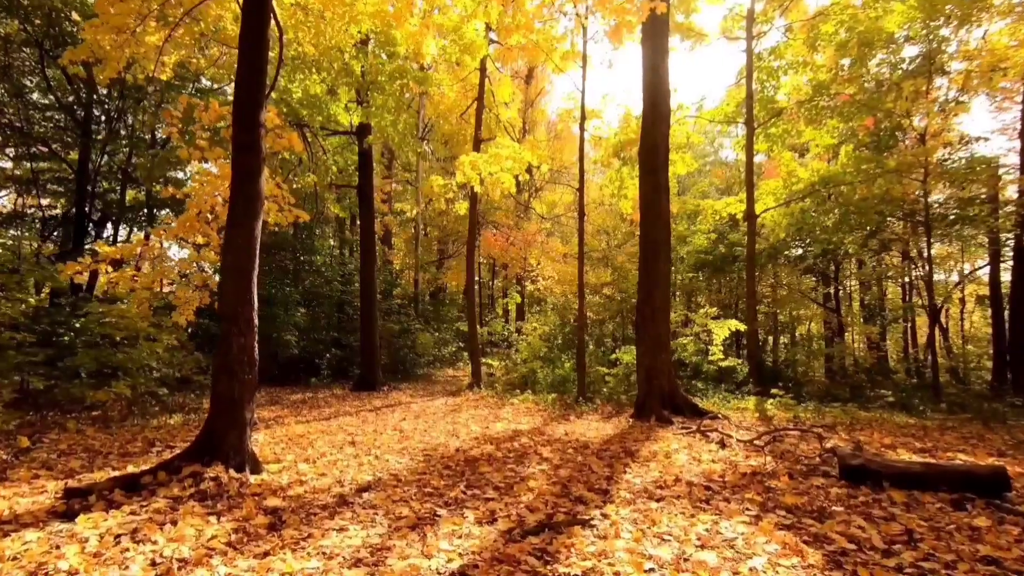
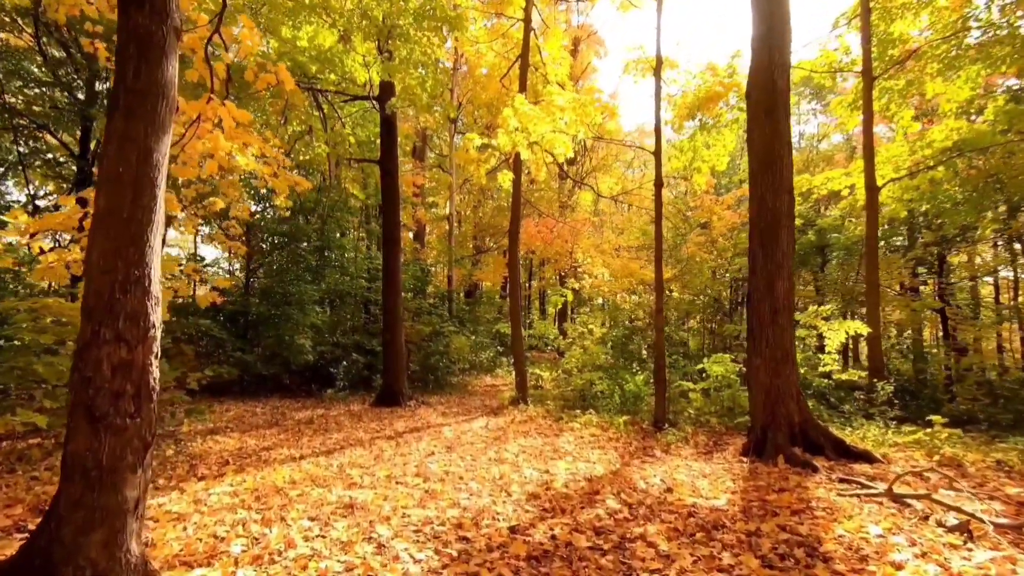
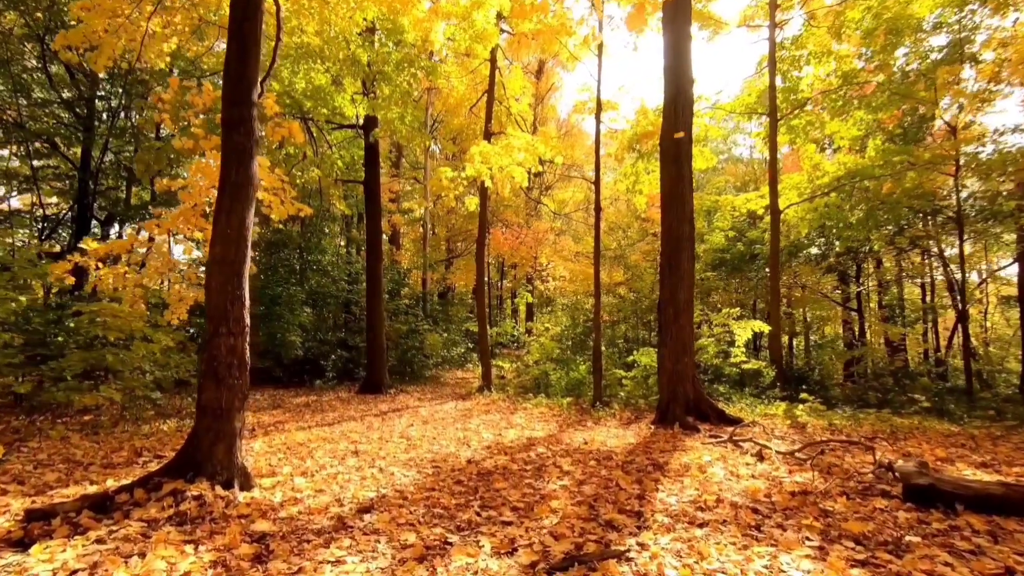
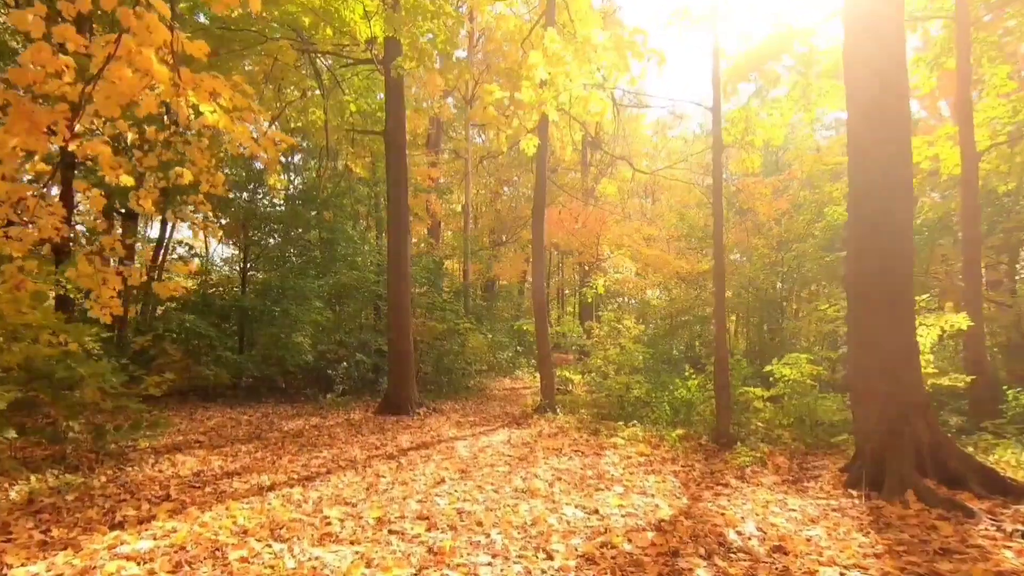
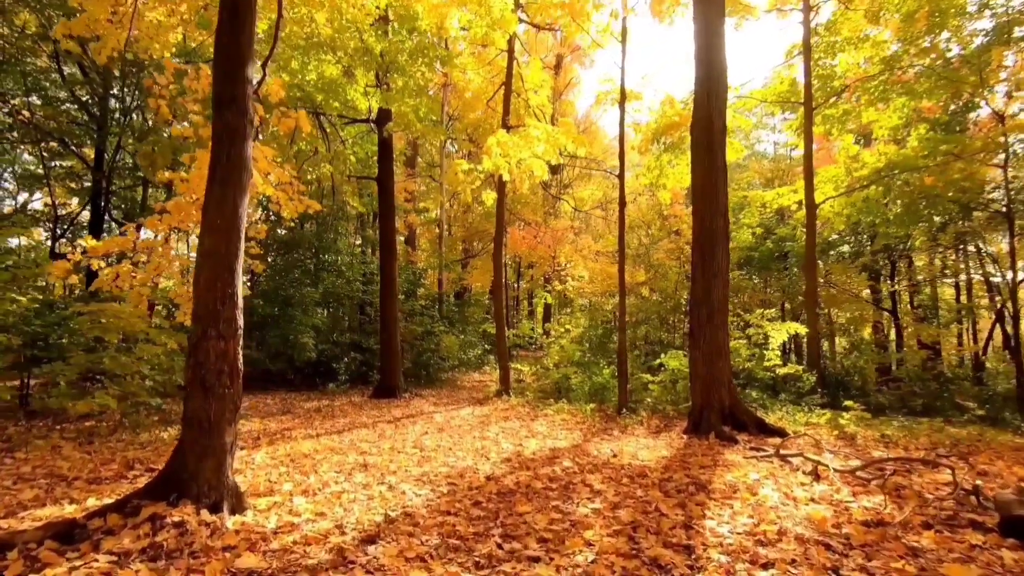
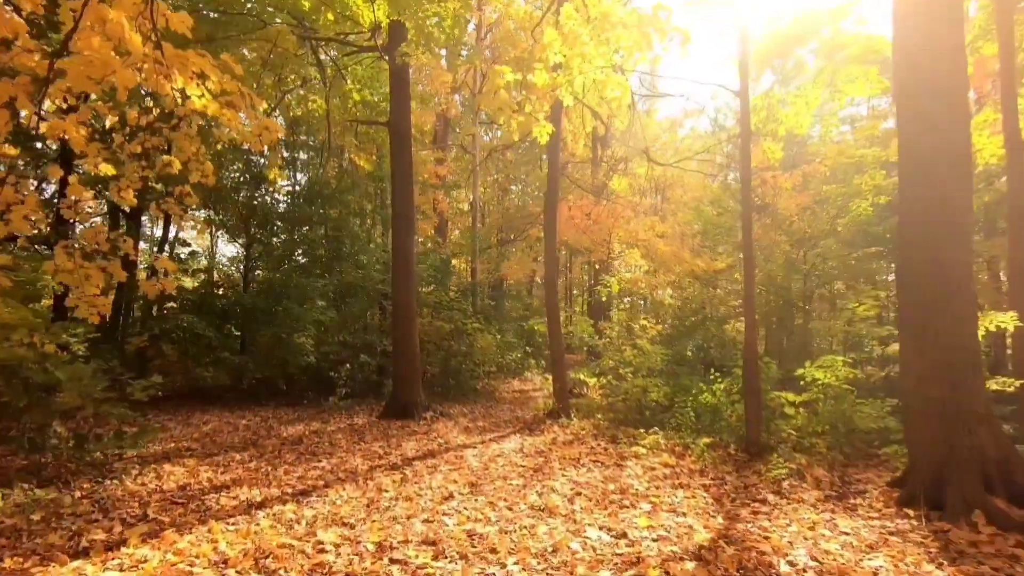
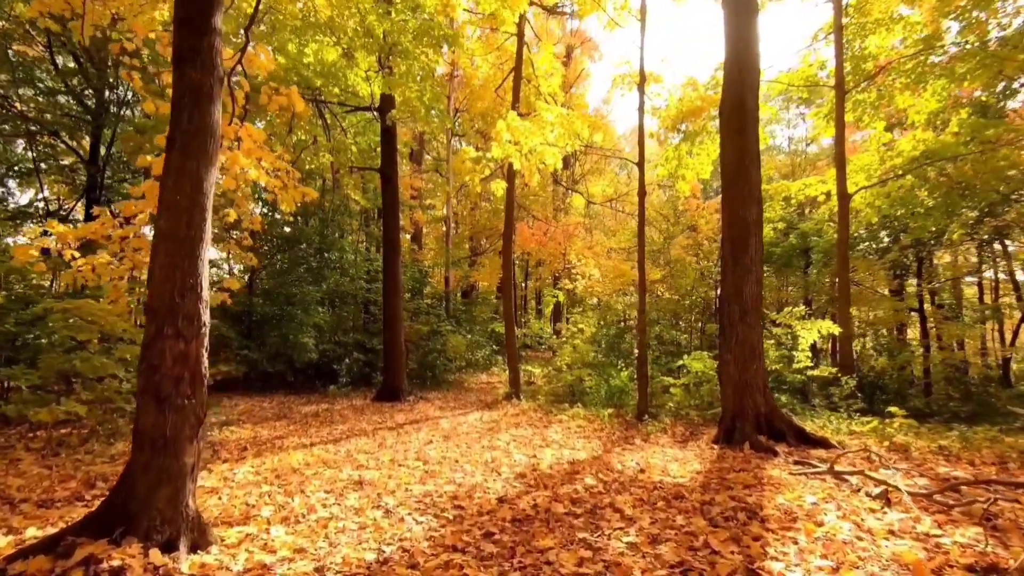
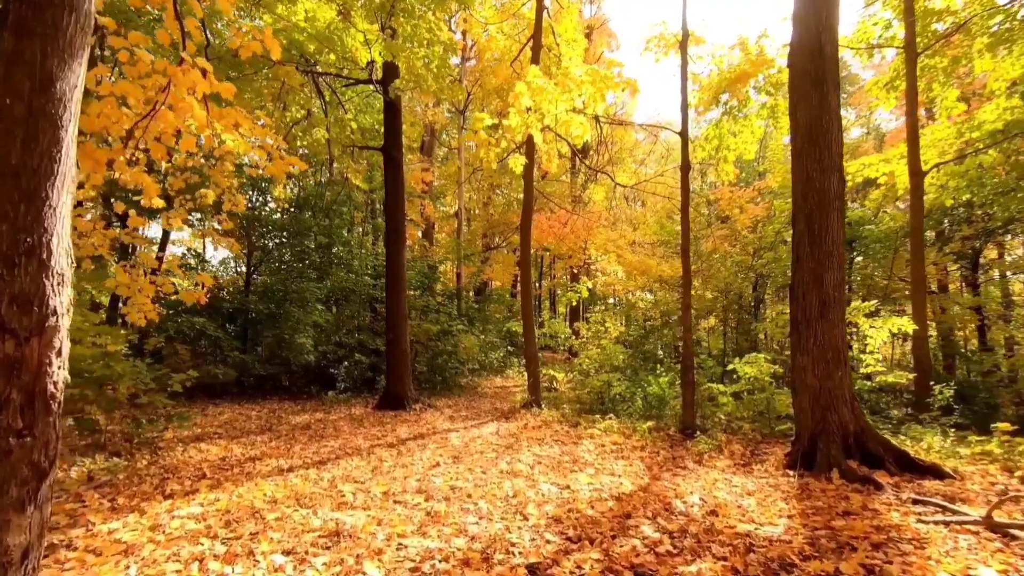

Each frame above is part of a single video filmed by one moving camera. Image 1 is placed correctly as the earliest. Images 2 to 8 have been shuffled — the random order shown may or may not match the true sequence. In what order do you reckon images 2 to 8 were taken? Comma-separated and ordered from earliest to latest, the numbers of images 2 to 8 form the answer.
3, 5, 7, 2, 8, 4, 6
